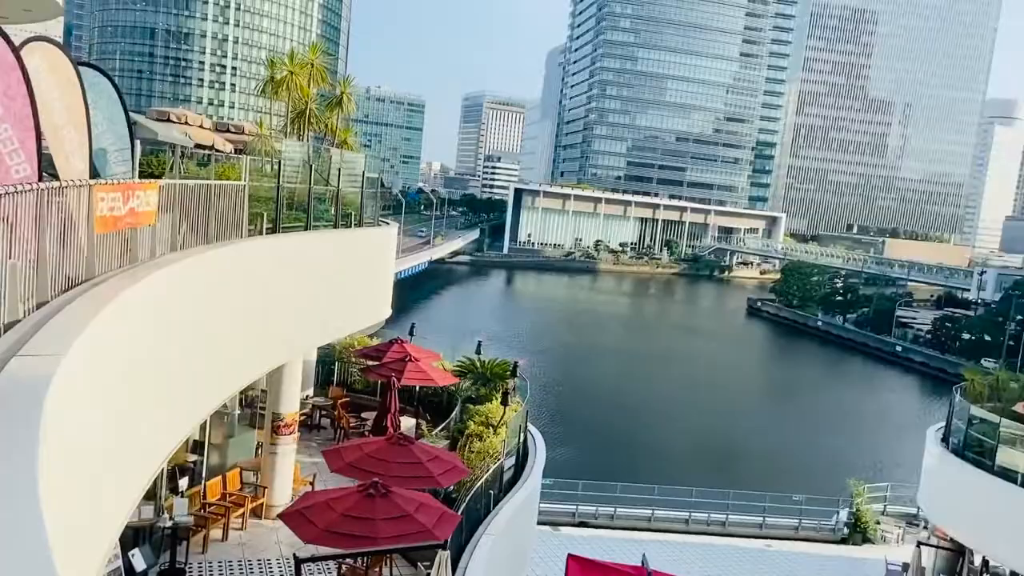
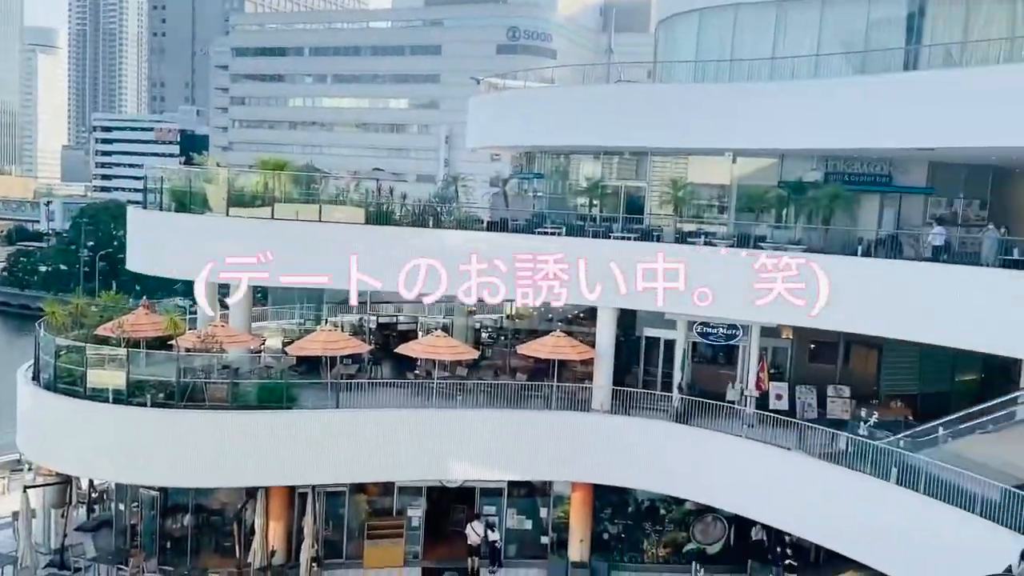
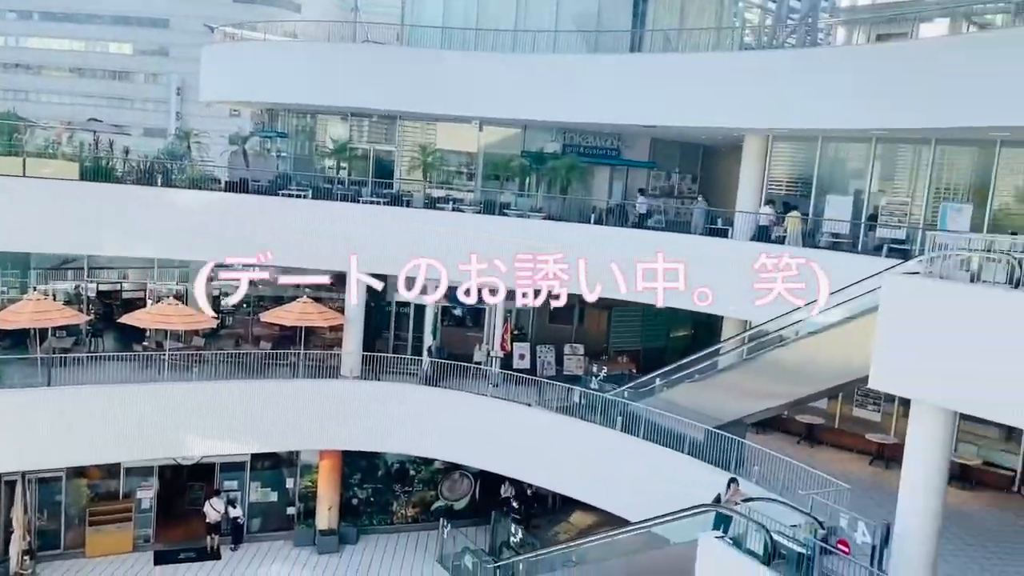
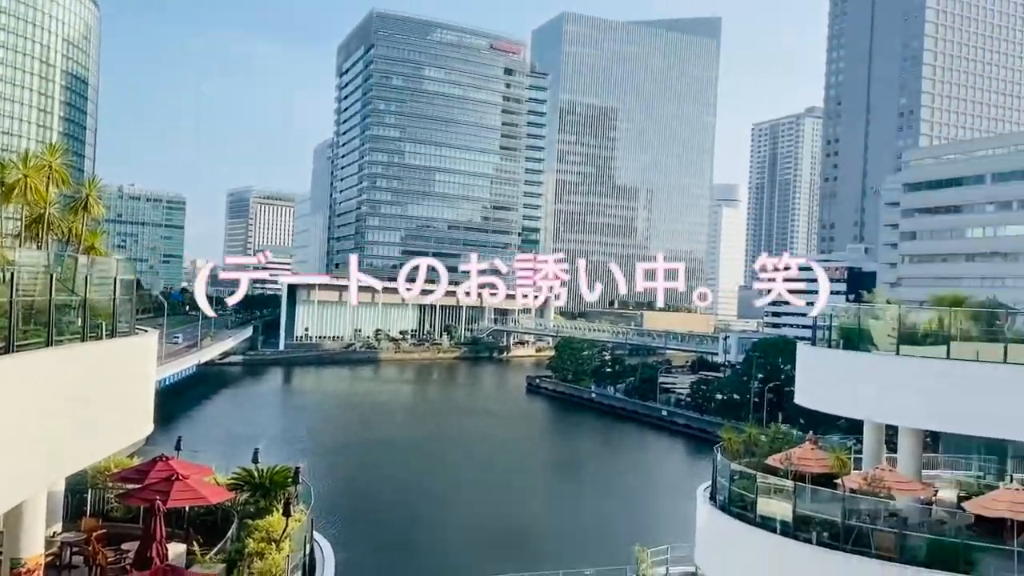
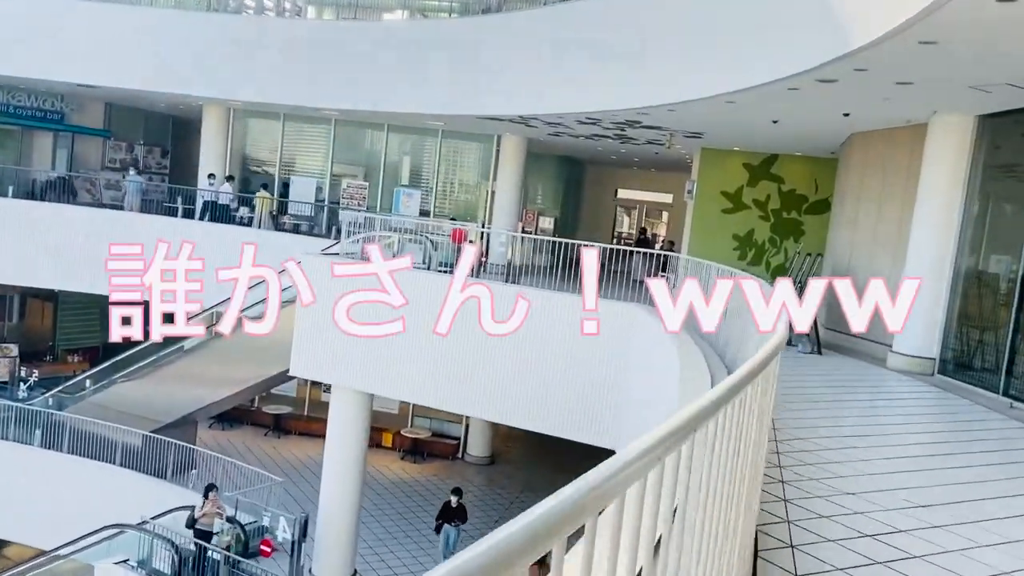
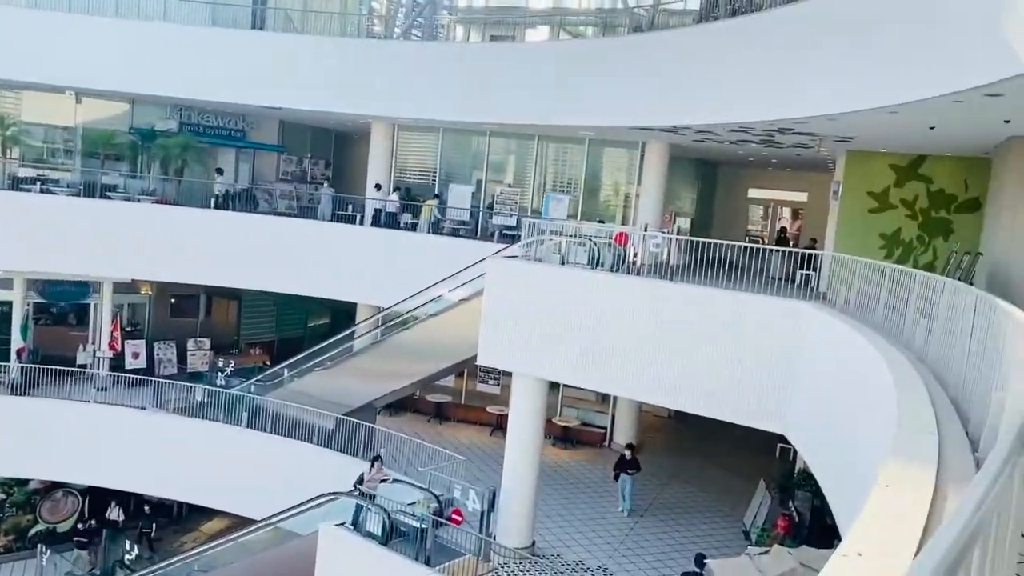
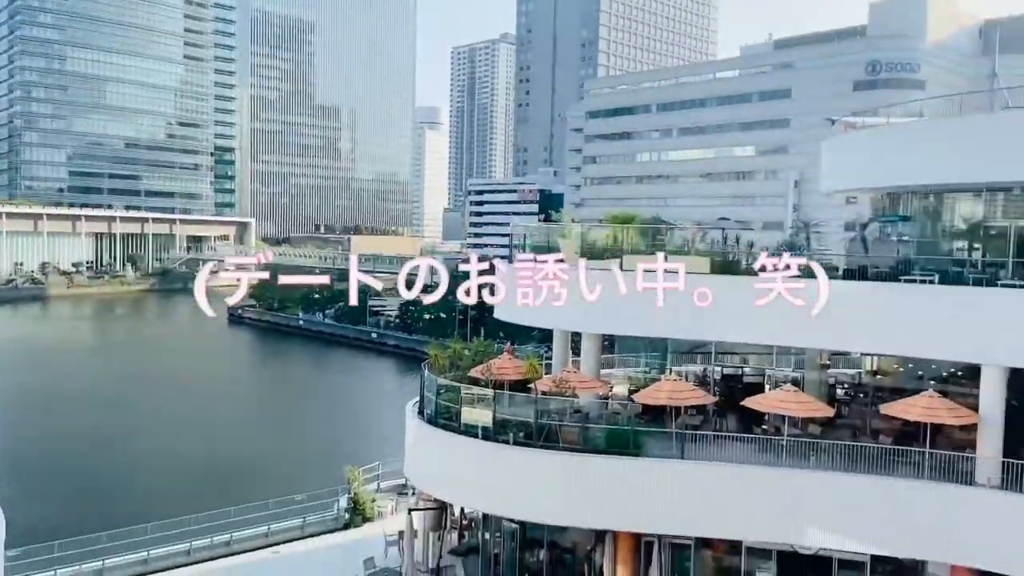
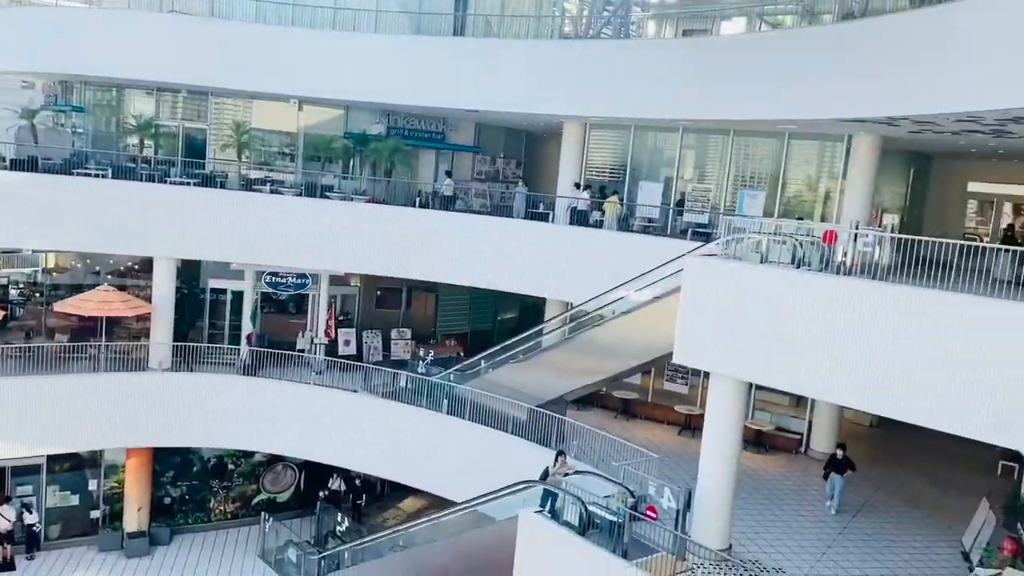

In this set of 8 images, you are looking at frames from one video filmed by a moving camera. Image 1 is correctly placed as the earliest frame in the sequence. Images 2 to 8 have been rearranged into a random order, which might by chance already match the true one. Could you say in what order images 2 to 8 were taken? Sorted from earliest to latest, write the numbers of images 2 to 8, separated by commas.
4, 7, 2, 3, 8, 6, 5
